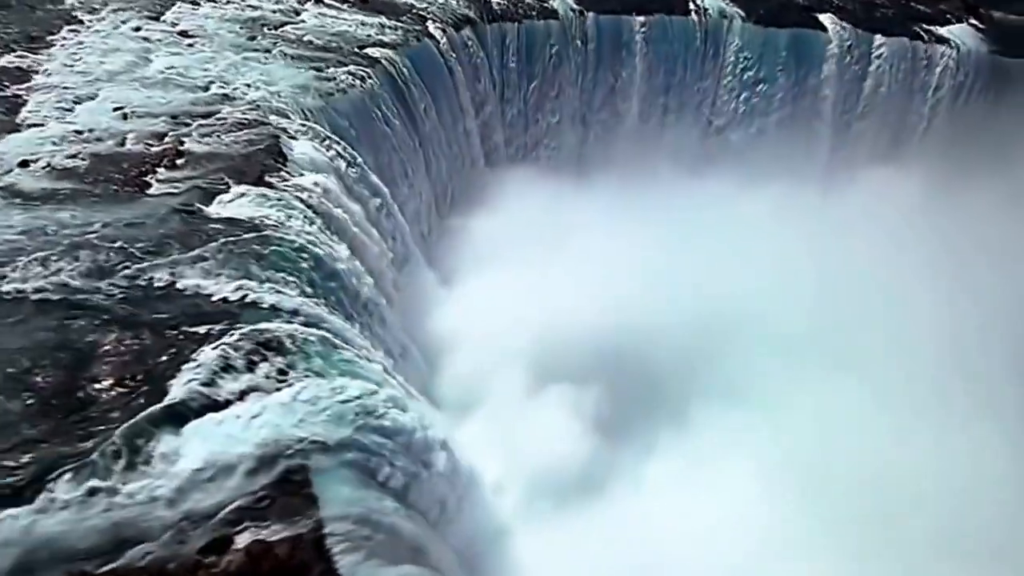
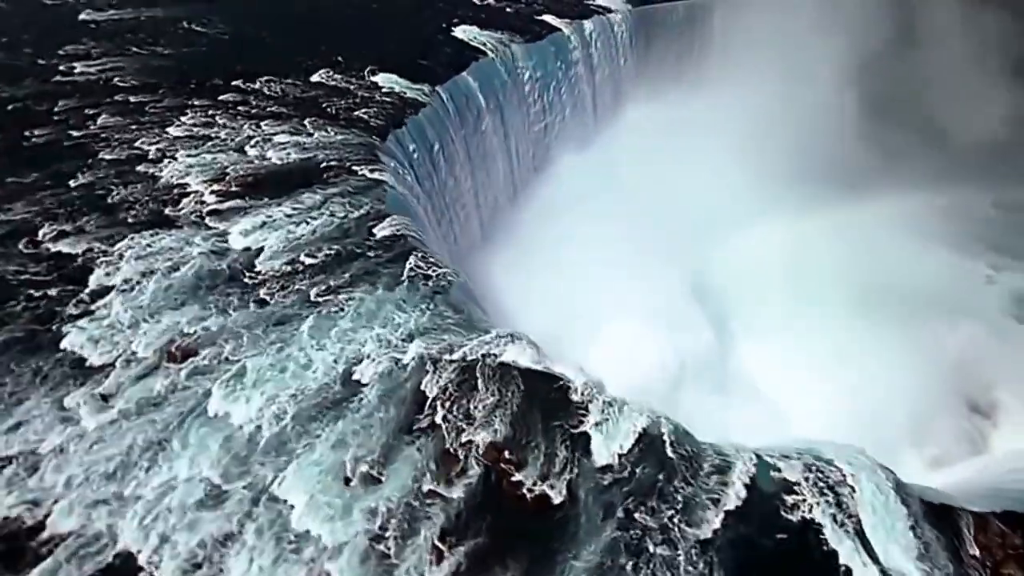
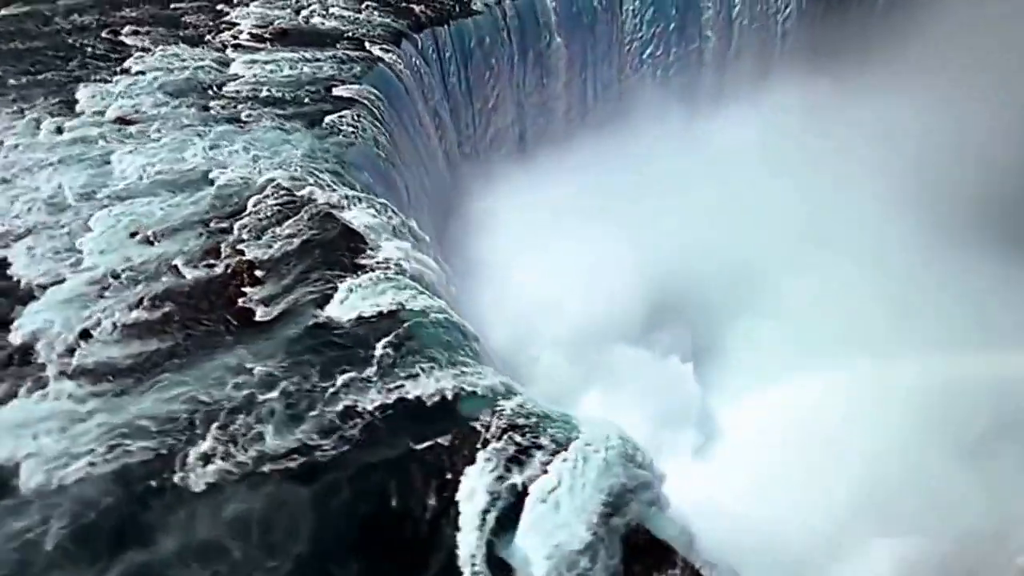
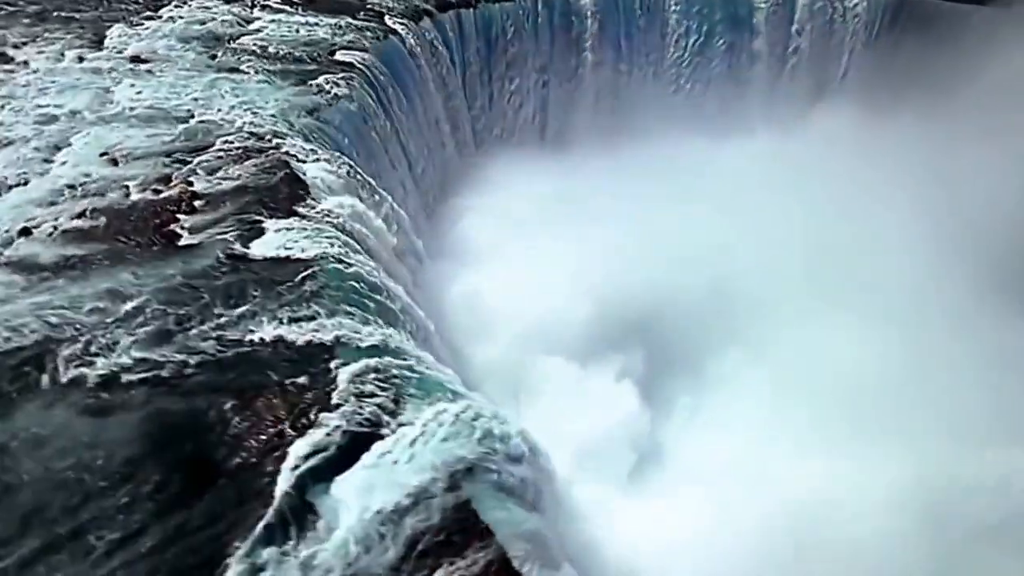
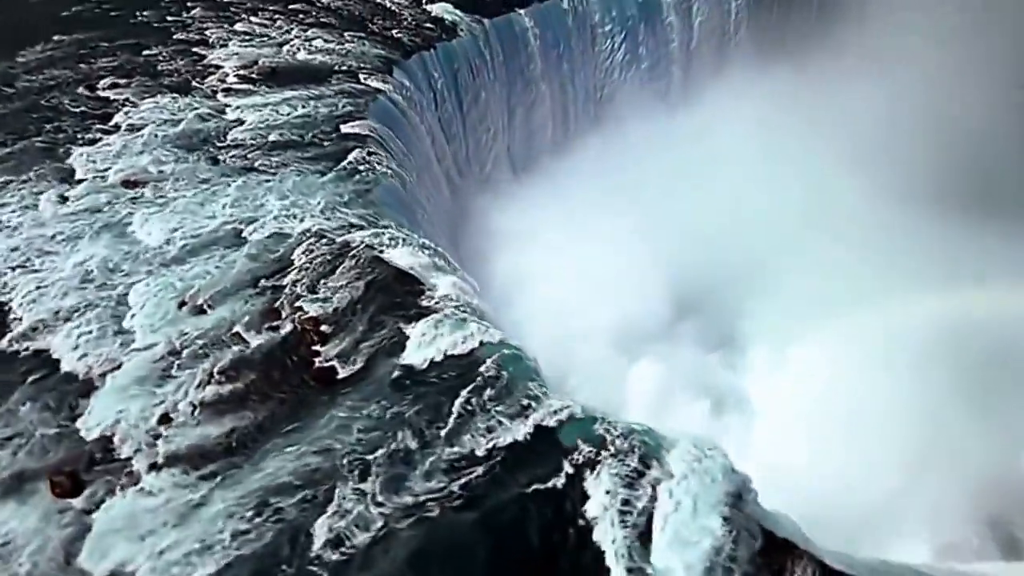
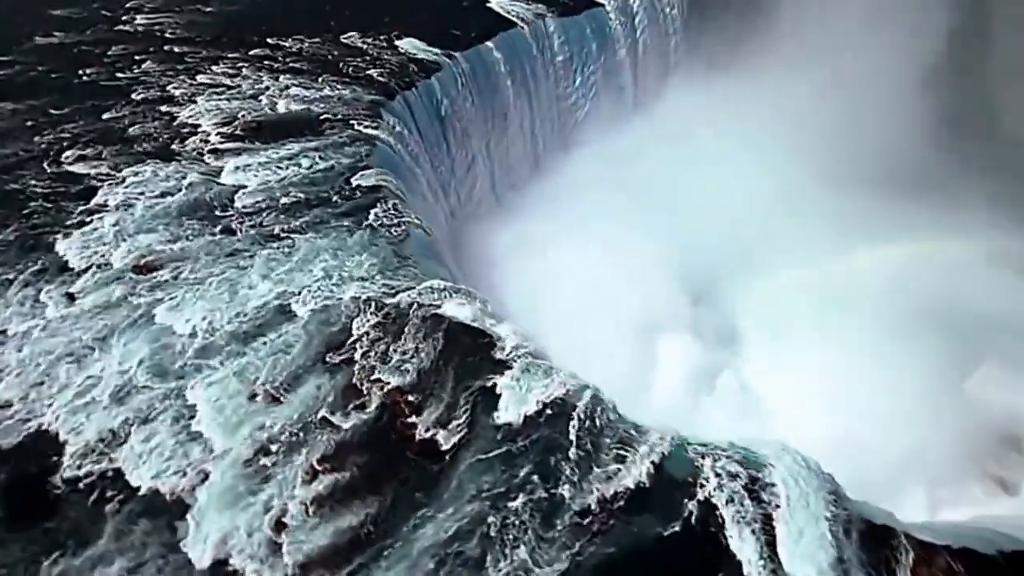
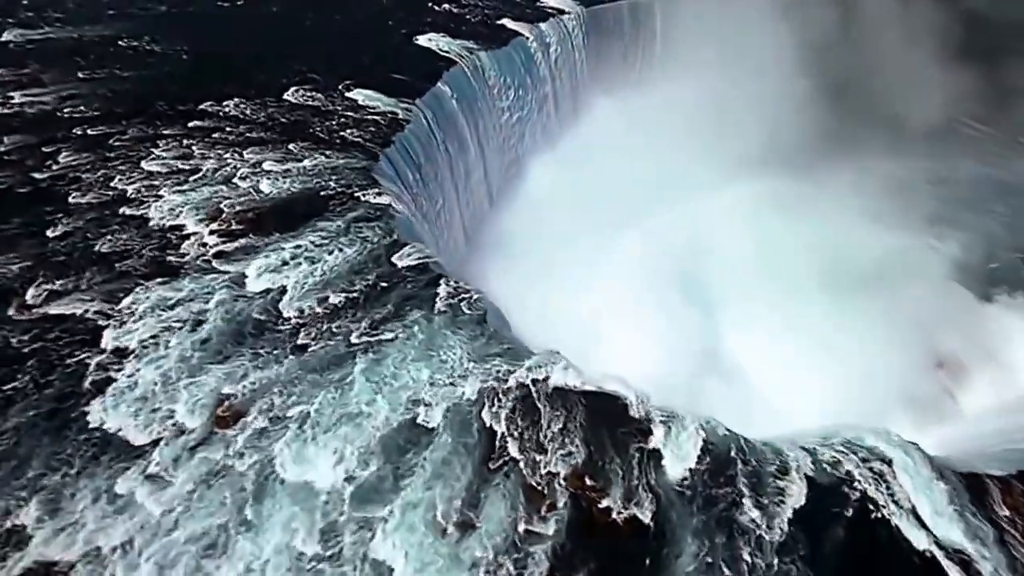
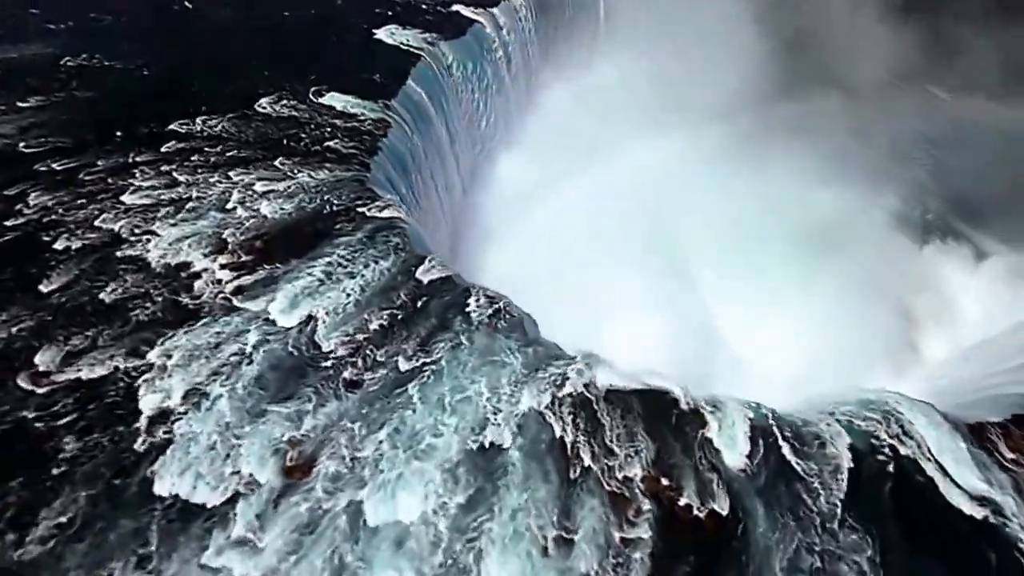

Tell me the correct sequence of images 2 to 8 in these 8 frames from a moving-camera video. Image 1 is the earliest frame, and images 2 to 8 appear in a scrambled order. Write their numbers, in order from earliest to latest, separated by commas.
4, 3, 5, 6, 2, 7, 8
